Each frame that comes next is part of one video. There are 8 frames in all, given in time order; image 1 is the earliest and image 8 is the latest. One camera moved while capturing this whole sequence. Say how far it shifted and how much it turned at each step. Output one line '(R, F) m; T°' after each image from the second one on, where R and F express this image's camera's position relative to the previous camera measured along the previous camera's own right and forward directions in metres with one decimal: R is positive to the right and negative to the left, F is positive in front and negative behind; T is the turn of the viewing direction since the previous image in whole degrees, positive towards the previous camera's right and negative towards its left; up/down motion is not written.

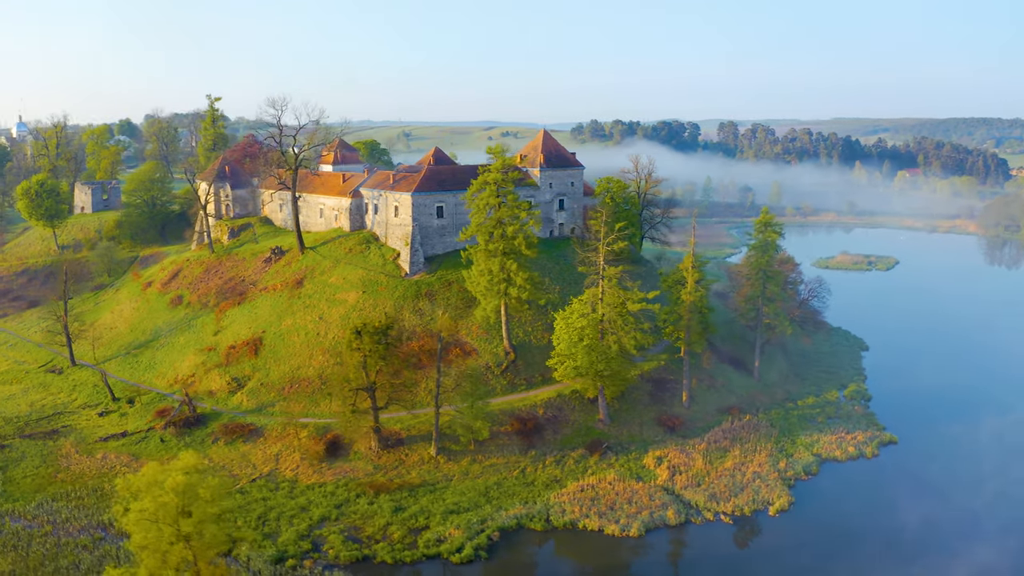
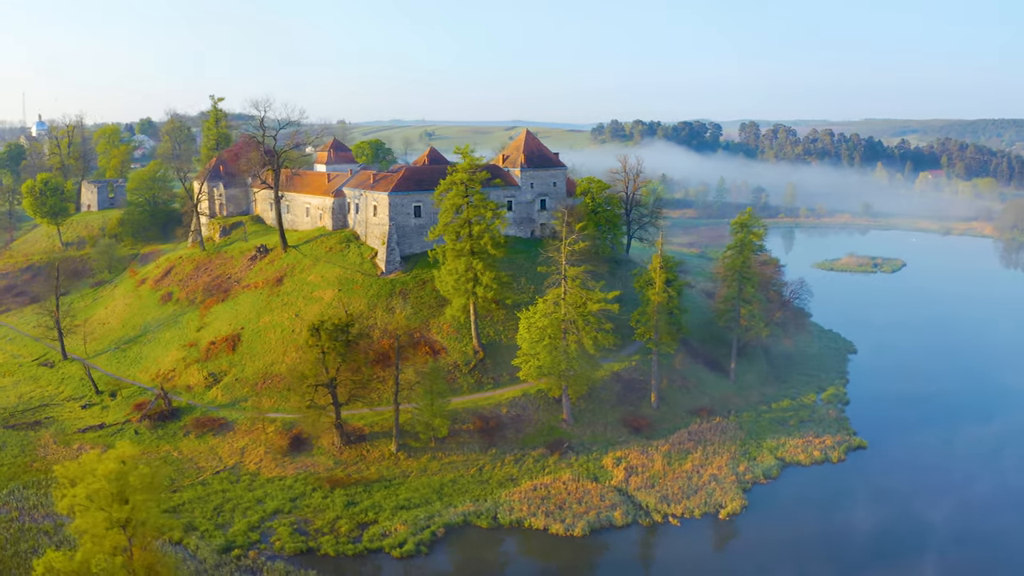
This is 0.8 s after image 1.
(+3.8, -0.2) m; -2°
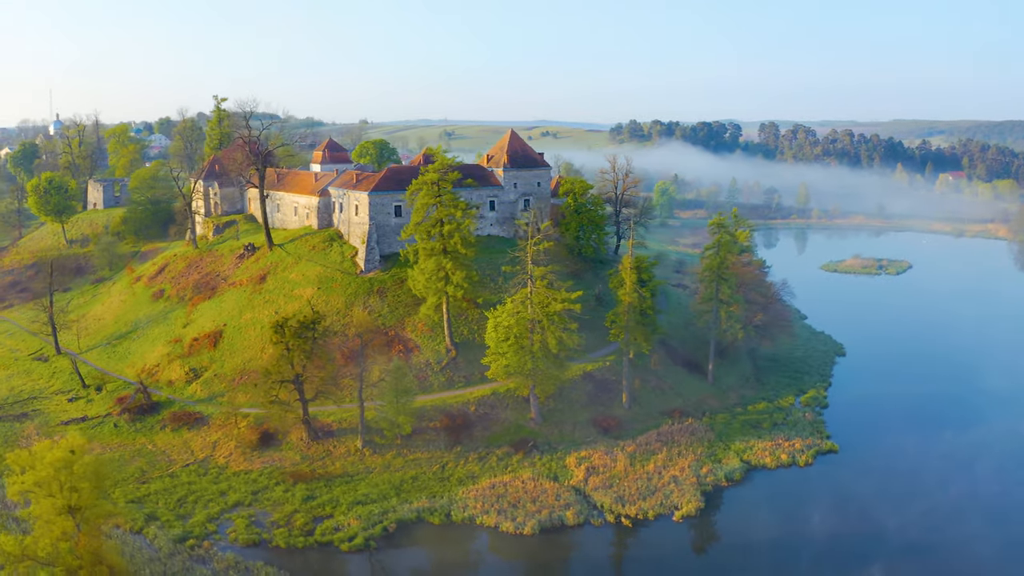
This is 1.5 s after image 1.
(+3.4, -0.2) m; -2°
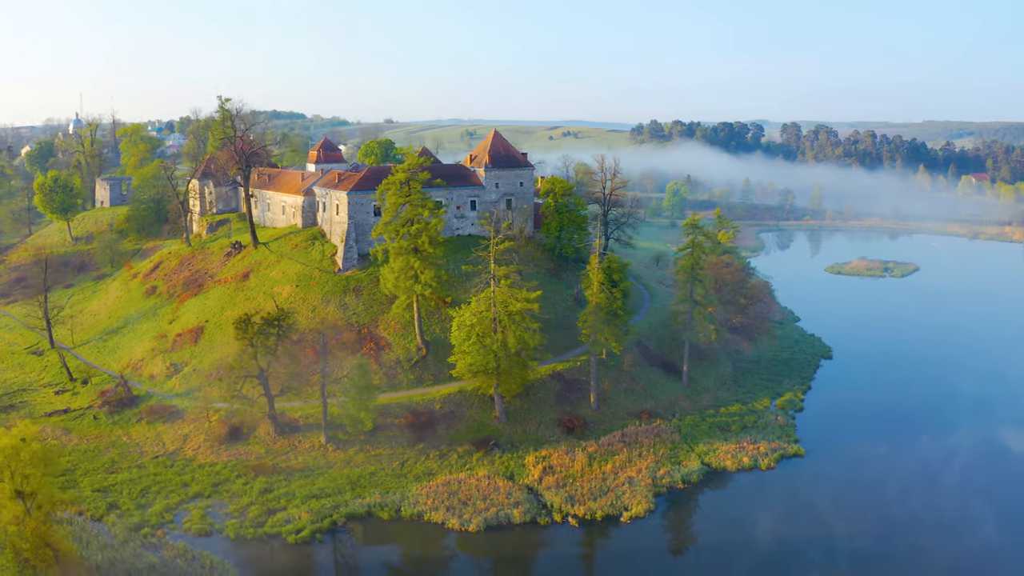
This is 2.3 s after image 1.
(+3.8, -0.2) m; -2°
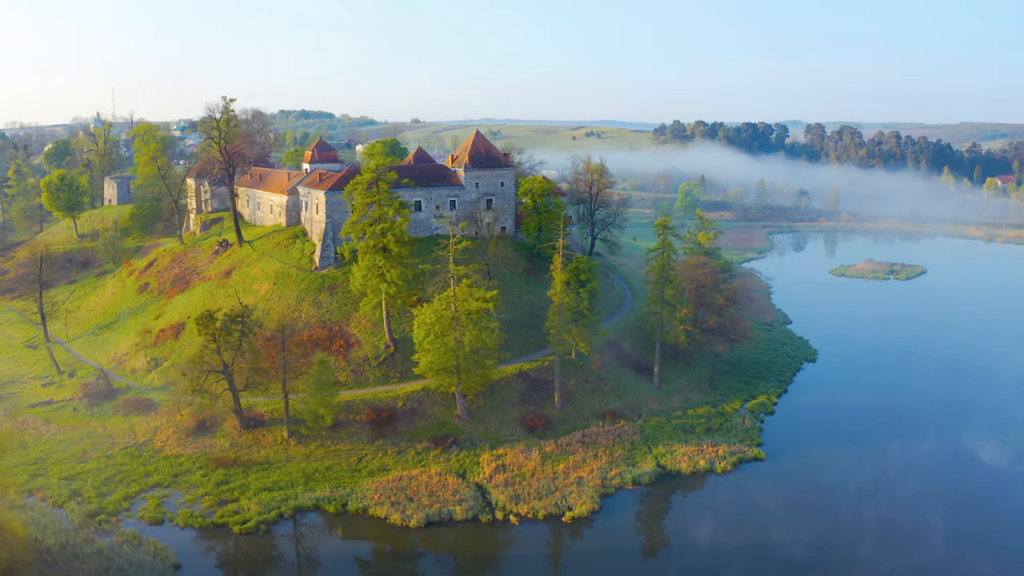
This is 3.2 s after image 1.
(+4.2, -0.2) m; -2°
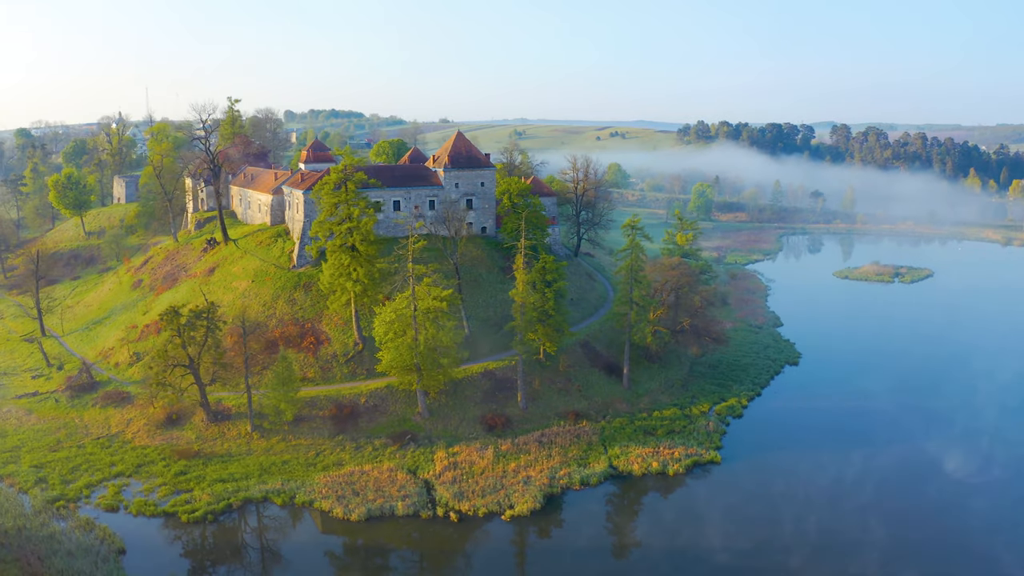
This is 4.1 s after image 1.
(+4.4, -0.3) m; -2°
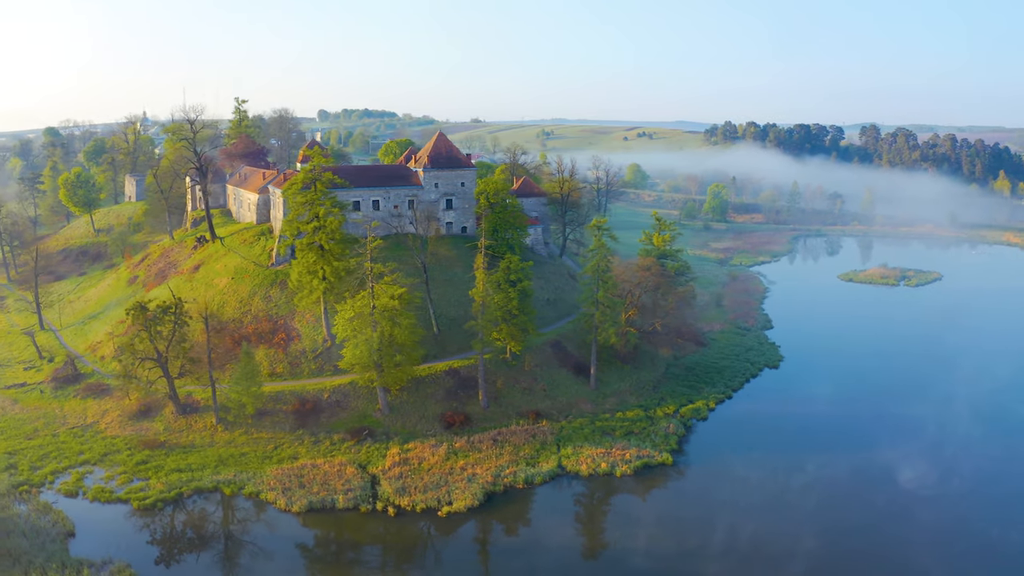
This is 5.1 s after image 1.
(+4.7, -0.3) m; -3°
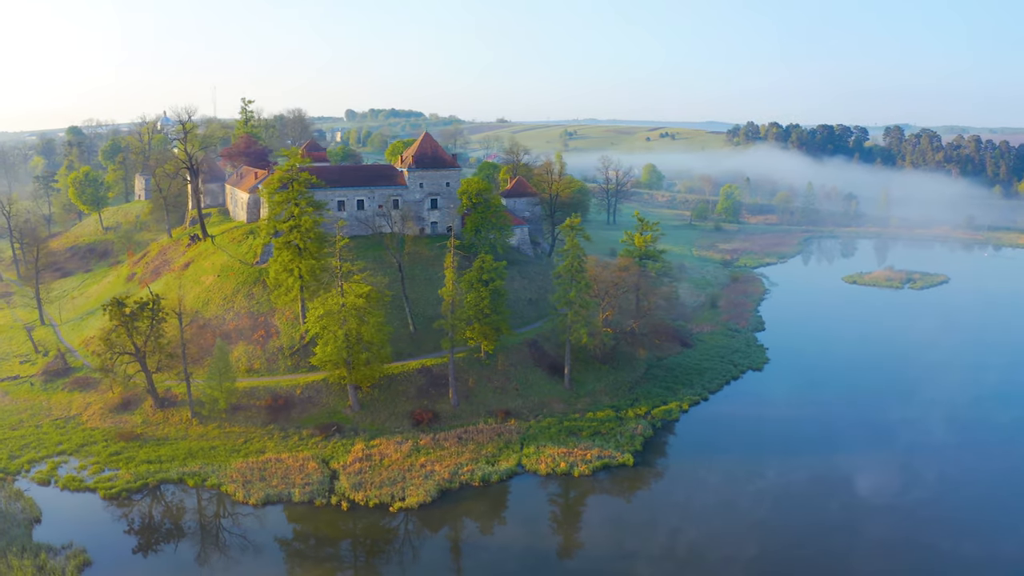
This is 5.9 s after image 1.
(+3.8, -0.2) m; -2°
